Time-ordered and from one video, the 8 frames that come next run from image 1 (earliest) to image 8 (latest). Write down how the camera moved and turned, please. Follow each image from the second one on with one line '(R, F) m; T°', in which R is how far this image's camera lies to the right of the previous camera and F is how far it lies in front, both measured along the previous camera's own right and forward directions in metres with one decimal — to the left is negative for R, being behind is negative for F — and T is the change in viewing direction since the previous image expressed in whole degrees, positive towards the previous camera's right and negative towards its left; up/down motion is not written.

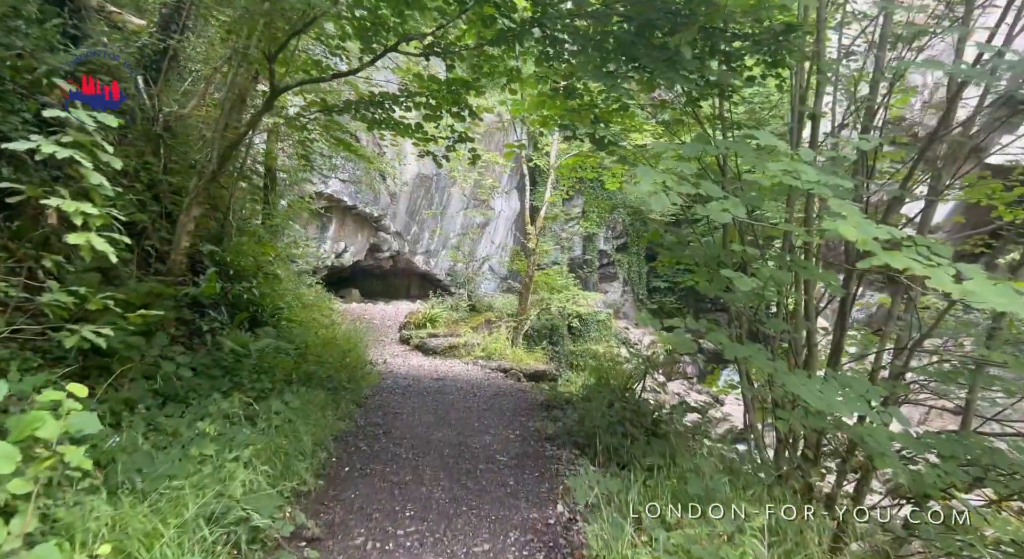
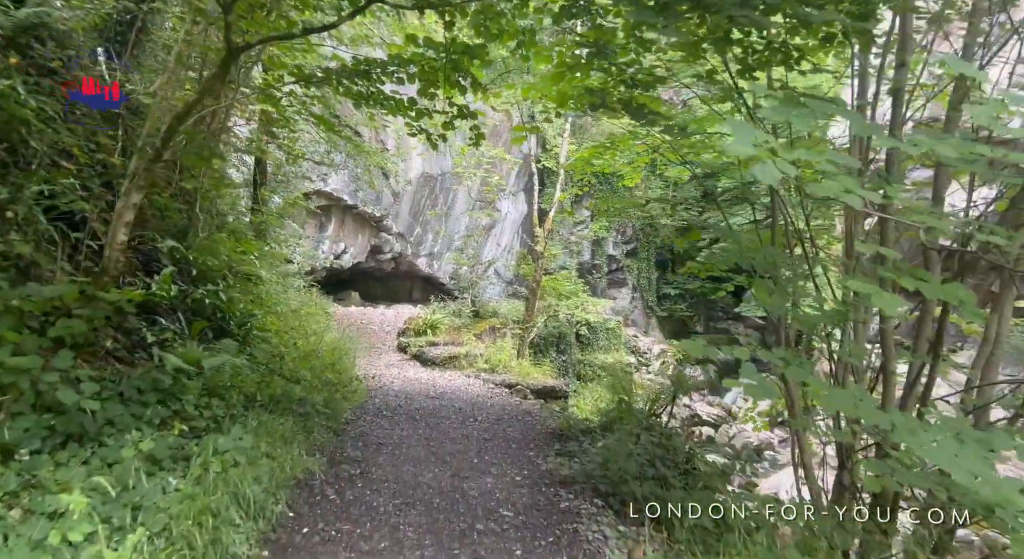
(0.0, +0.7) m; -1°
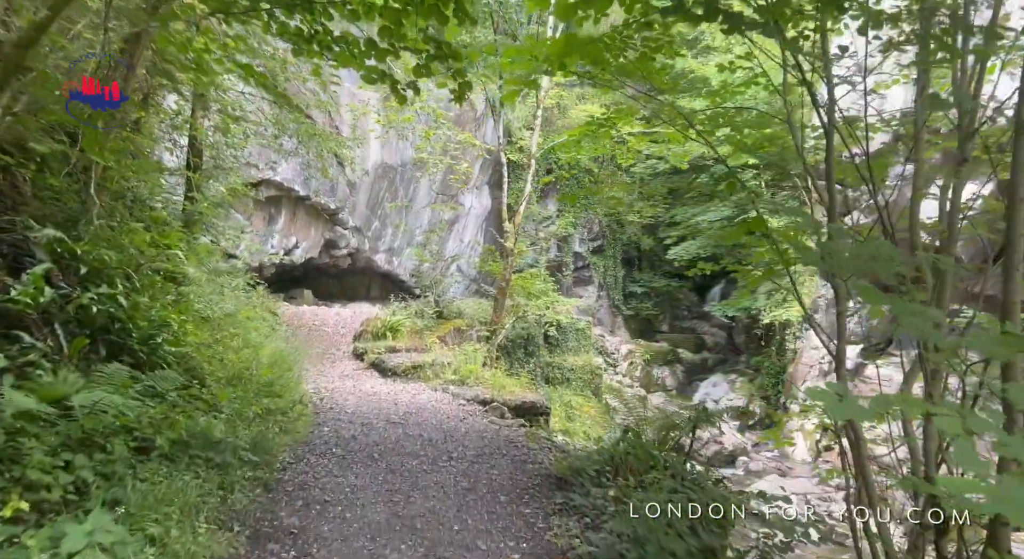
(-0.1, +0.8) m; +4°
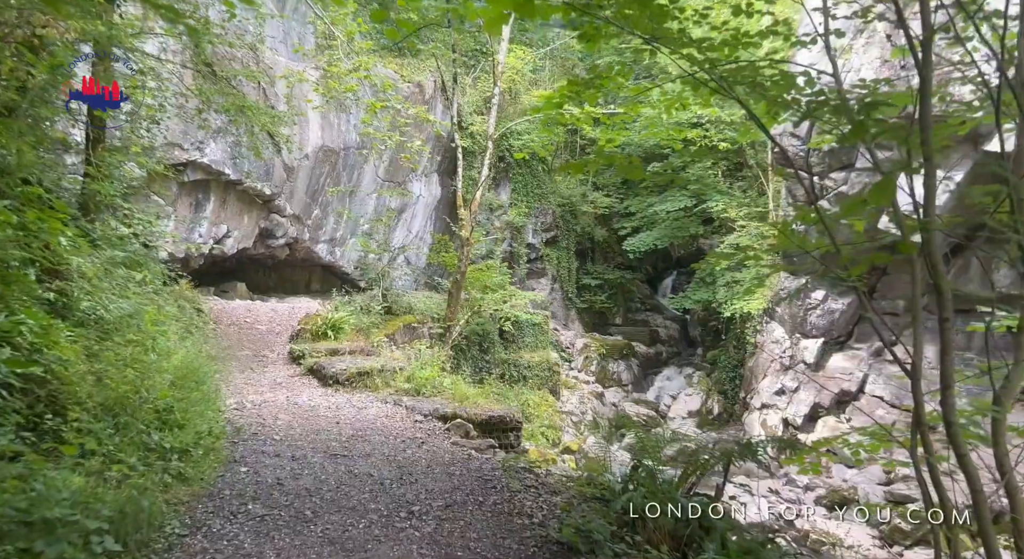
(-0.1, +0.8) m; +5°
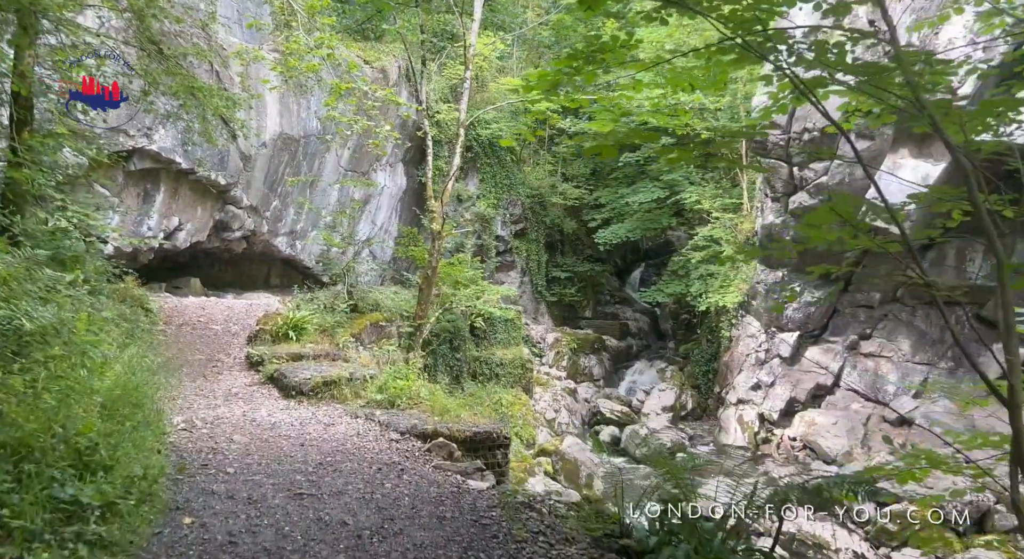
(-0.1, +0.5) m; +3°
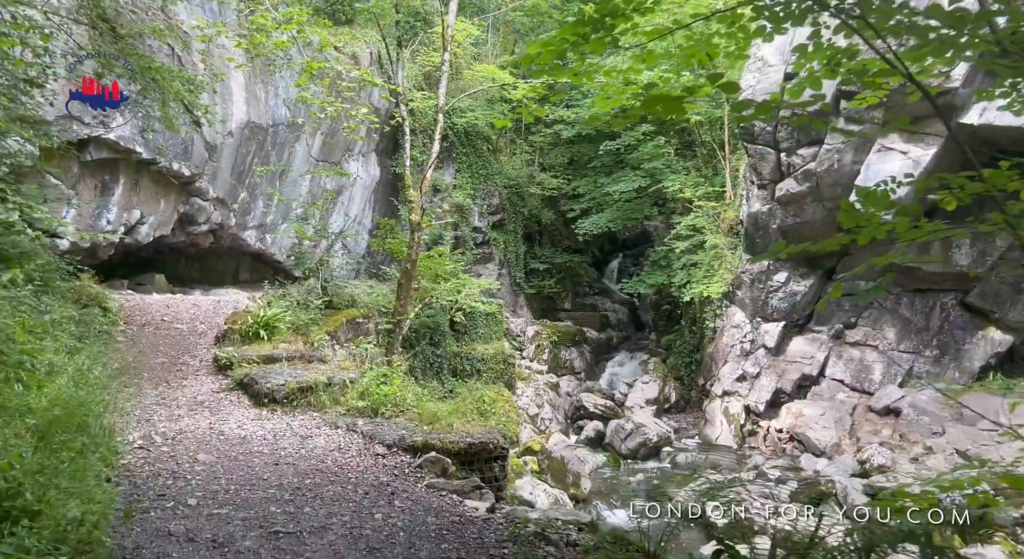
(-0.1, +0.4) m; +2°
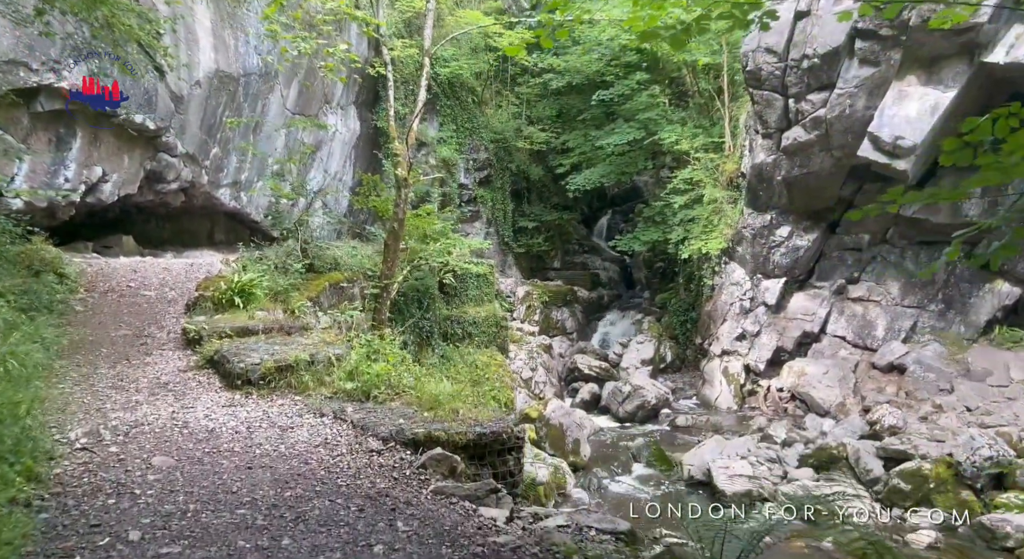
(-0.2, +0.6) m; +1°
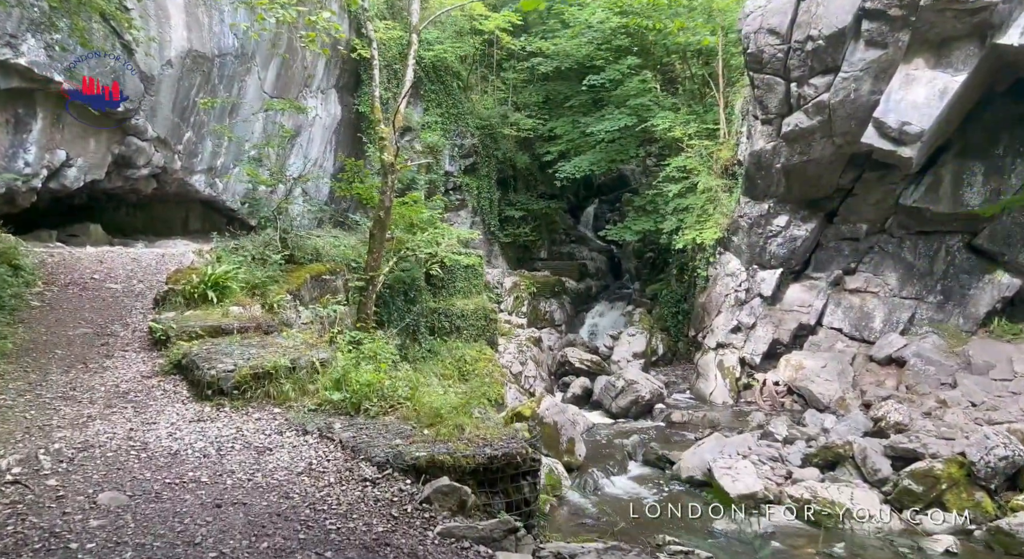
(-0.1, +0.4) m; +2°
